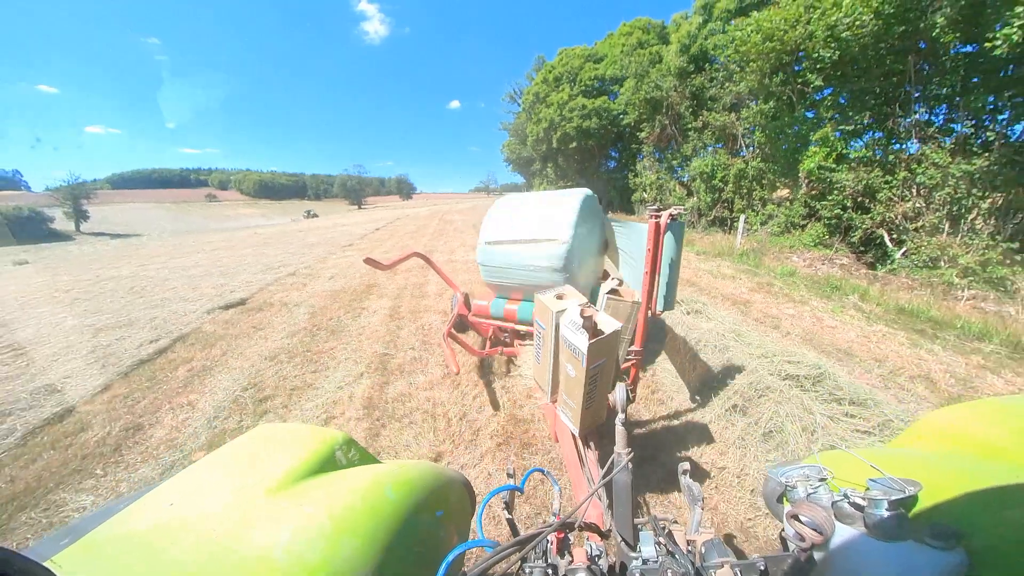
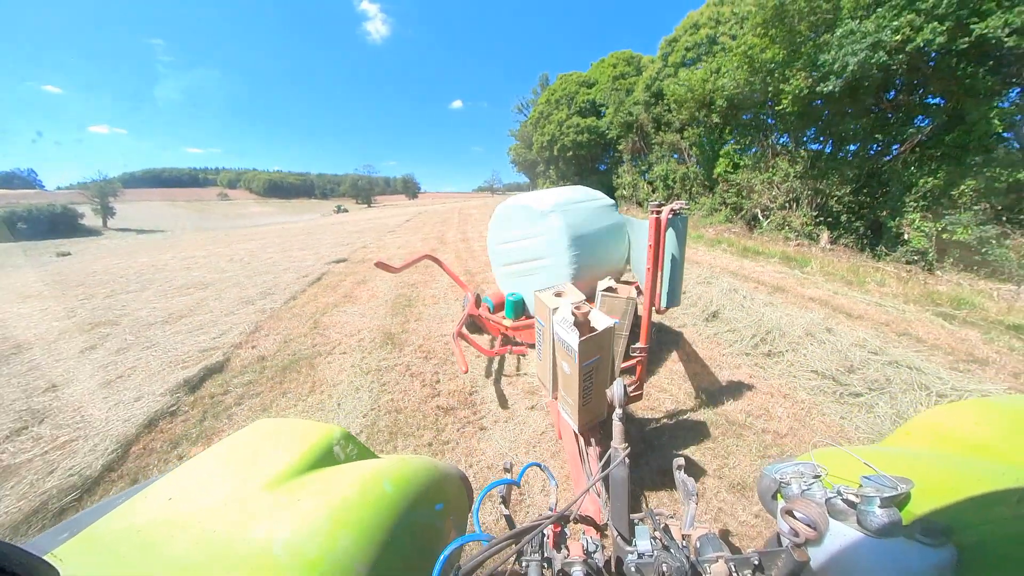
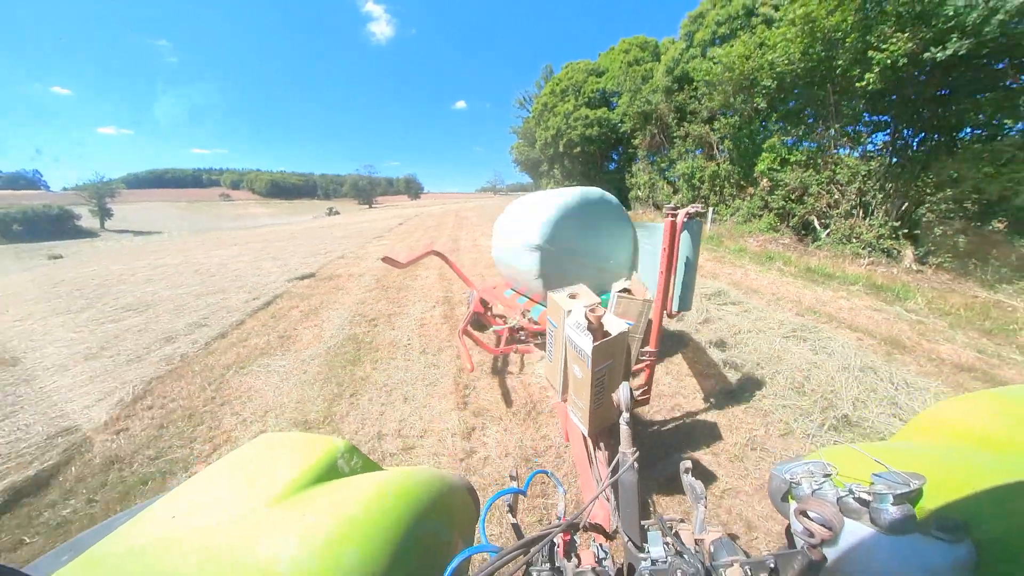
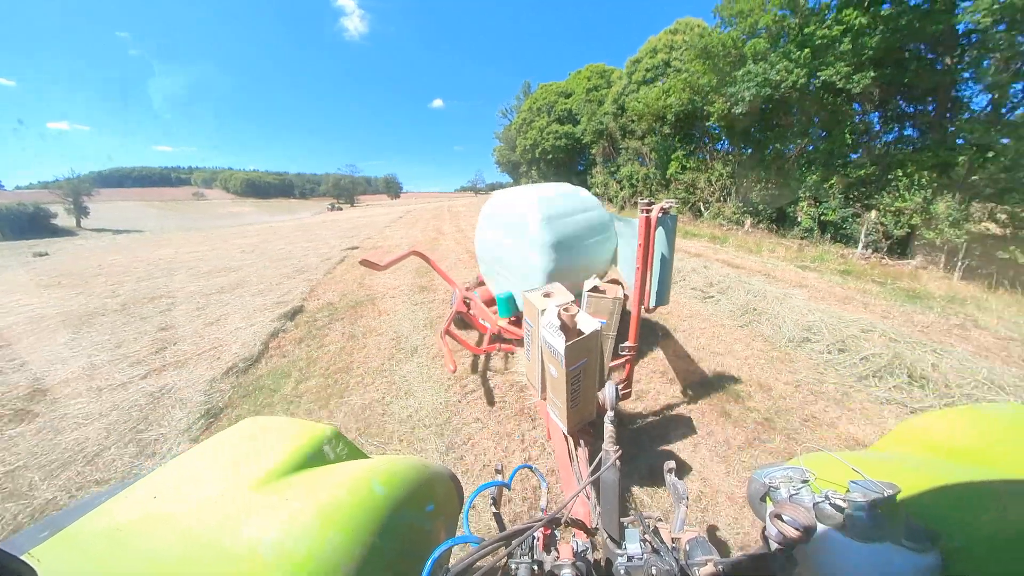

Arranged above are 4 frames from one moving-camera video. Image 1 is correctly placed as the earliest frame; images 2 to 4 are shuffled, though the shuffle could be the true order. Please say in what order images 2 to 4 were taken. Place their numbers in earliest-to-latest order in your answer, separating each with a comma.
3, 2, 4
